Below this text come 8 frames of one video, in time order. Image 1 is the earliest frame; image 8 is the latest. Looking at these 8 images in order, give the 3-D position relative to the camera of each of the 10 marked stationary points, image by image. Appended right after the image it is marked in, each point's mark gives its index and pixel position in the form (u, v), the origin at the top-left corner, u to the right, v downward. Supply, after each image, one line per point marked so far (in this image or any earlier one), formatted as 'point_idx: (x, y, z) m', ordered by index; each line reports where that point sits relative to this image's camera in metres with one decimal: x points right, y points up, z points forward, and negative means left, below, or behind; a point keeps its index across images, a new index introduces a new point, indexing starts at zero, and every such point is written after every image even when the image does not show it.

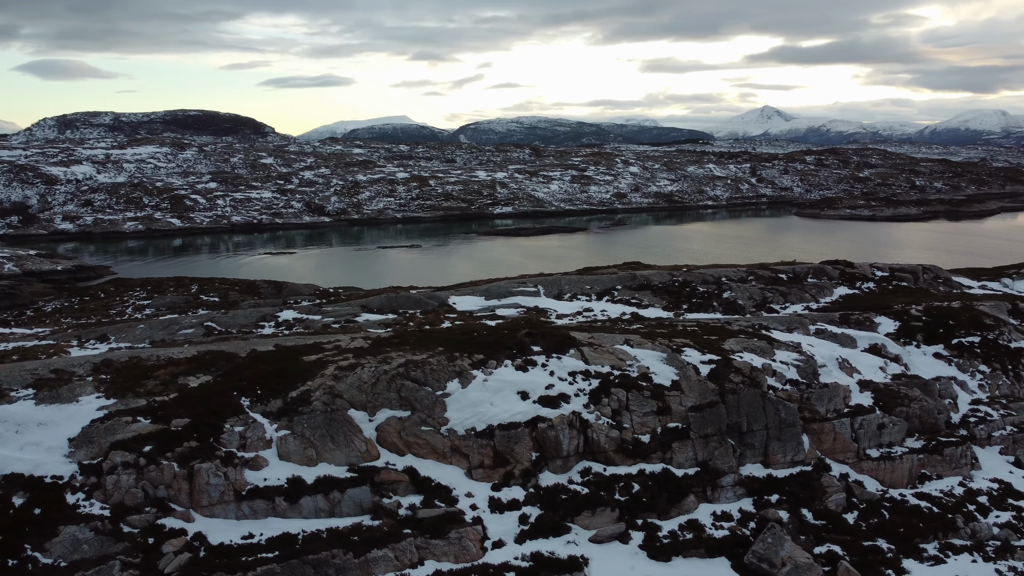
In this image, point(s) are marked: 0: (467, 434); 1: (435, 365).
0: (-1.0, -3.3, +18.0) m
1: (-1.6, -1.9, +19.3) m
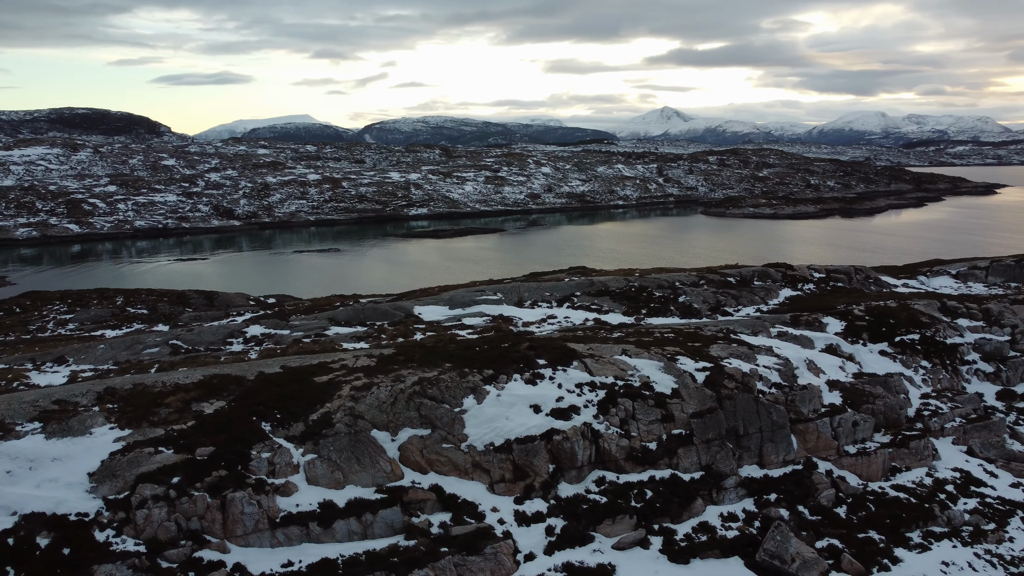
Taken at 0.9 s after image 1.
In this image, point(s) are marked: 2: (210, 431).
0: (-0.6, -3.7, +18.3) m
1: (-1.4, -2.3, +19.5) m
2: (-6.2, -3.0, +16.7) m
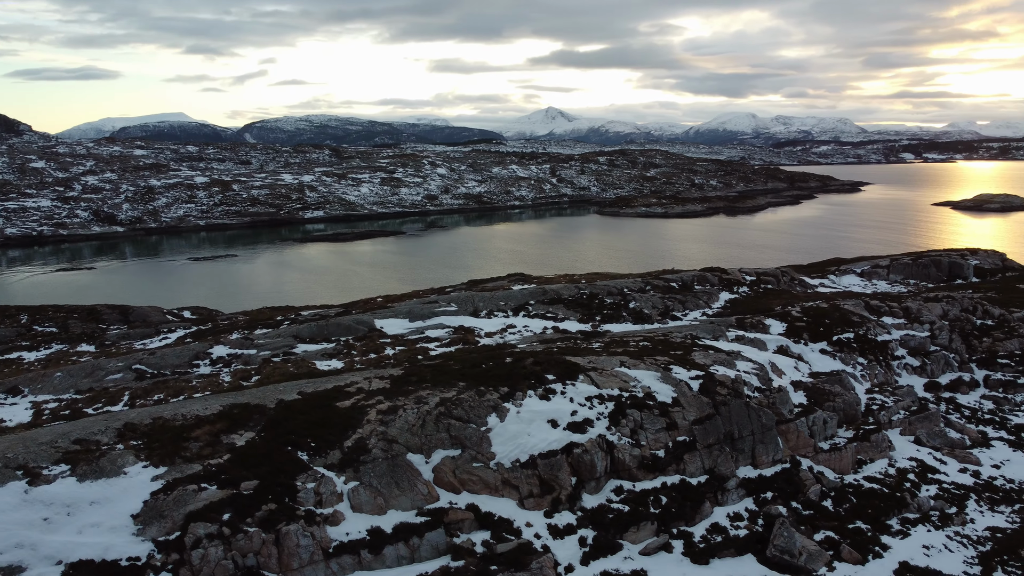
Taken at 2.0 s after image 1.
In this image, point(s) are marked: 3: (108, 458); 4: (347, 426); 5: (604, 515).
0: (0.0, -4.2, +18.8) m
1: (-0.9, -2.8, +19.9) m
2: (-5.3, -3.6, +16.4) m
3: (-8.0, -3.4, +16.0) m
4: (-3.7, -3.1, +18.2) m
5: (+2.2, -5.3, +18.9) m
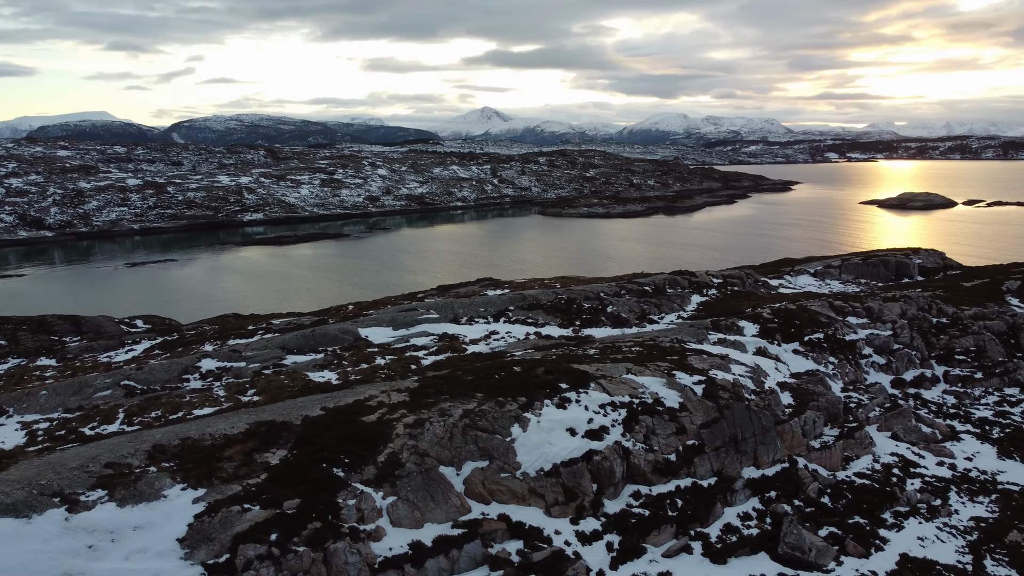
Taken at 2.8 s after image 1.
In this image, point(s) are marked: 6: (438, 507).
0: (+0.6, -4.5, +19.2) m
1: (-0.4, -3.1, +20.2) m
2: (-4.5, -4.0, +16.4) m
3: (-7.2, -3.8, +15.8) m
4: (-3.1, -3.4, +18.3) m
5: (+2.8, -5.6, +19.5) m
6: (-1.6, -4.7, +17.3) m
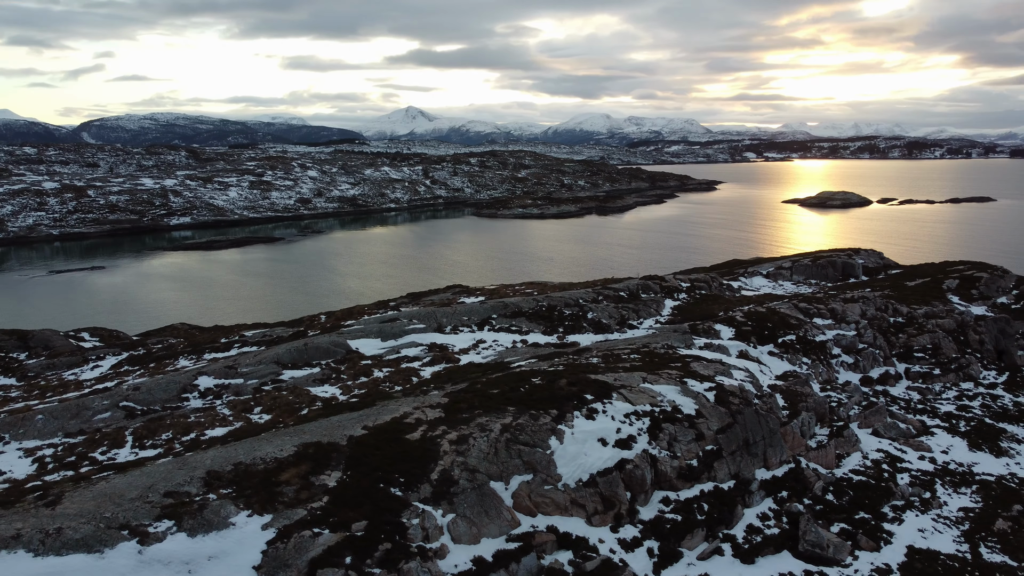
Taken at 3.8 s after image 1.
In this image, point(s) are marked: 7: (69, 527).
0: (+1.6, -4.8, +19.7) m
1: (+0.5, -3.5, +20.6) m
2: (-3.3, -4.4, +16.4) m
3: (-5.9, -4.3, +15.6) m
4: (-2.0, -3.9, +18.5) m
5: (+3.7, -6.0, +20.2) m
6: (-0.4, -5.1, +17.7) m
7: (-8.0, -4.3, +14.5) m
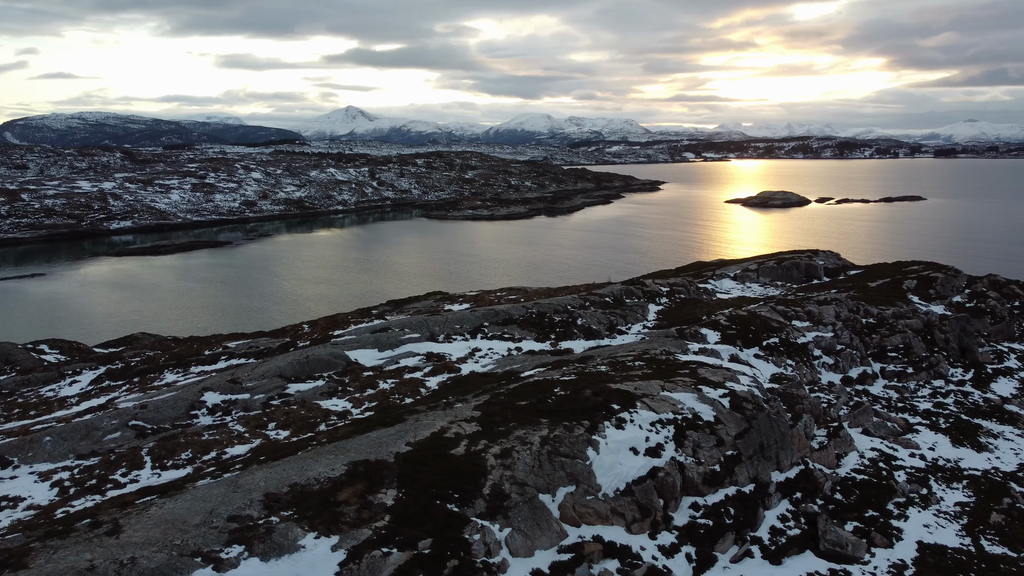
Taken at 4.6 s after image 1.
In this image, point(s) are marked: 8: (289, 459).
0: (+2.6, -5.2, +20.2) m
1: (+1.4, -3.9, +21.0) m
2: (-2.0, -4.8, +16.6) m
3: (-4.6, -4.7, +15.6) m
4: (-0.9, -4.3, +18.7) m
5: (+4.7, -6.3, +20.8) m
6: (+0.7, -5.5, +18.0) m
7: (-6.6, -4.8, +14.4) m
8: (-5.3, -4.1, +19.6) m
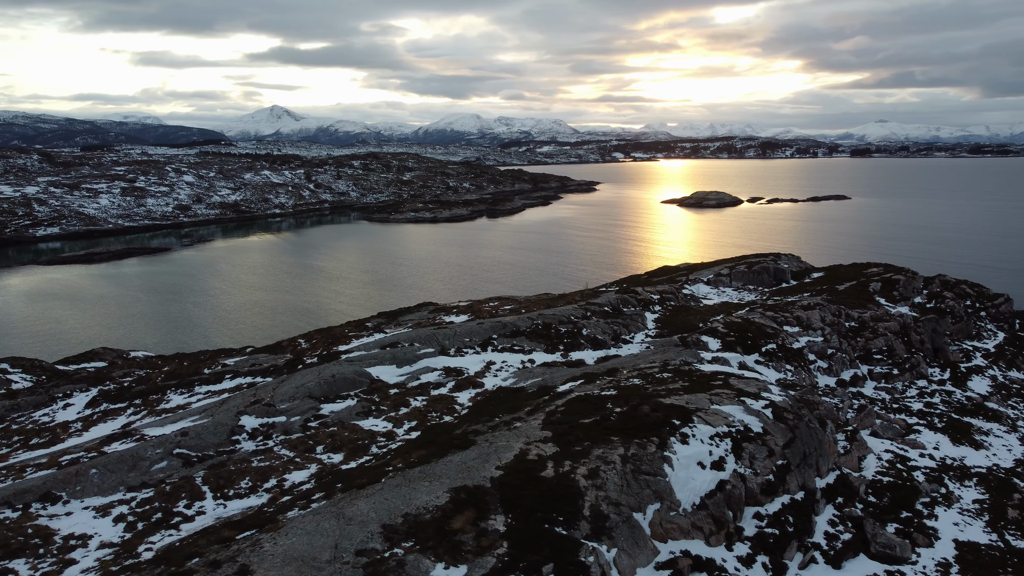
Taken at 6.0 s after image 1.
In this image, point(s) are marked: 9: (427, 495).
0: (+4.8, -5.7, +20.9) m
1: (+3.4, -4.5, +21.6) m
2: (+0.4, -5.5, +16.9) m
3: (-2.1, -5.4, +15.7) m
4: (+1.3, -4.9, +19.1) m
5: (+6.8, -6.8, +21.7) m
6: (+3.0, -6.1, +18.6) m
7: (-4.0, -5.5, +14.3) m
8: (-3.2, -4.8, +19.6) m
9: (-2.0, -4.7, +18.3) m
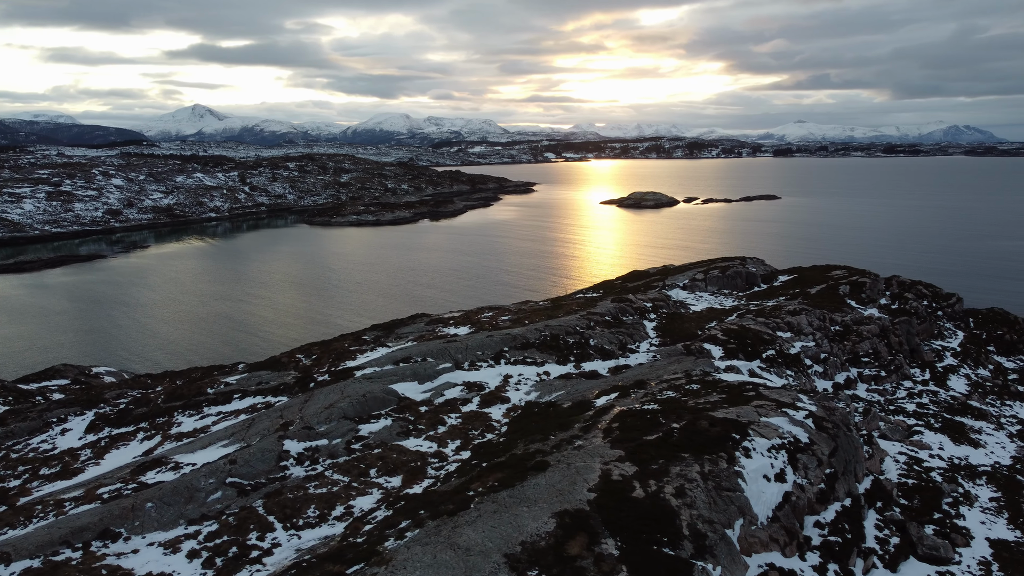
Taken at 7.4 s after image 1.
0: (+6.9, -6.3, +21.6) m
1: (+5.5, -5.0, +22.2) m
2: (+2.9, -6.1, +17.3) m
3: (+0.5, -6.1, +15.9) m
4: (+3.7, -5.5, +19.6) m
5: (+8.9, -7.3, +22.6) m
6: (+5.4, -6.7, +19.2) m
7: (-1.2, -6.2, +14.3) m
8: (-0.9, -5.5, +19.7) m
9: (+0.4, -5.3, +18.5) m
